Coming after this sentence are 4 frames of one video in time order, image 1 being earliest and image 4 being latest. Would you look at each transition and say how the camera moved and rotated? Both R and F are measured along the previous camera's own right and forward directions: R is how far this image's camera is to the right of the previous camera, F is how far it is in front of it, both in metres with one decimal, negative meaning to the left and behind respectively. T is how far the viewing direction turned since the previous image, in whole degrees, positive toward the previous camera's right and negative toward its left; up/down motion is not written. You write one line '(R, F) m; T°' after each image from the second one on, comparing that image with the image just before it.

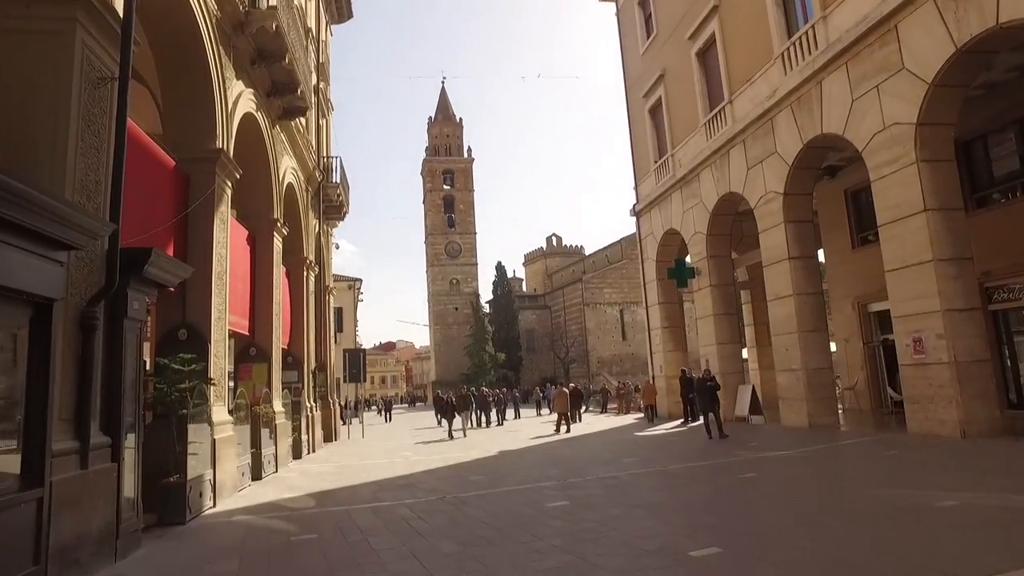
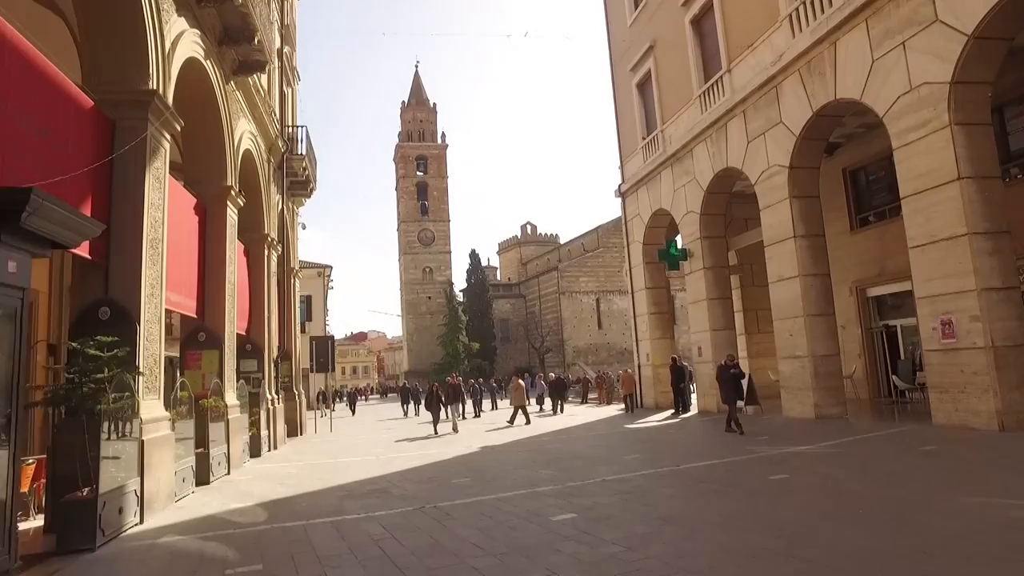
(-0.2, +1.3) m; +2°
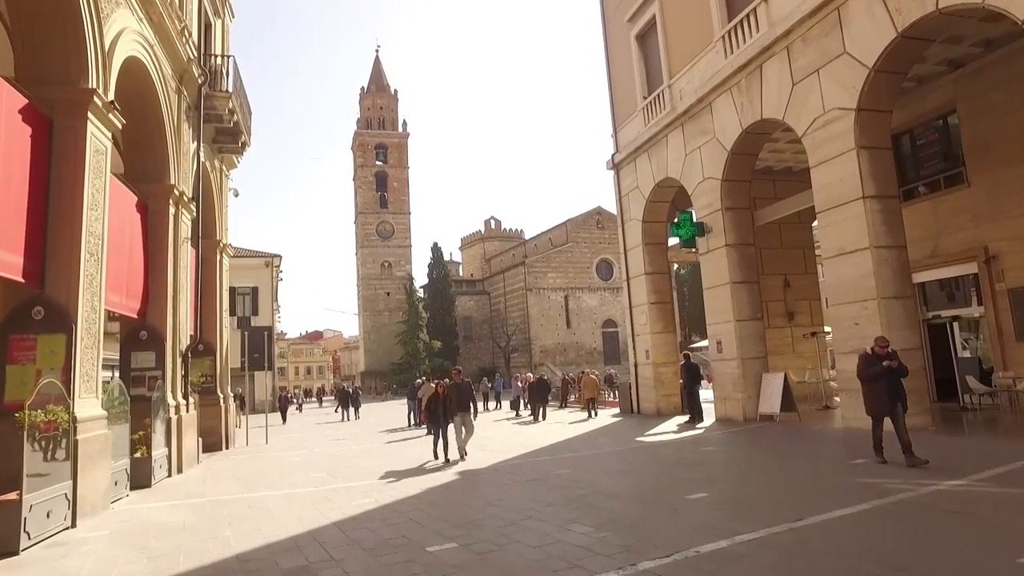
(-0.4, +3.4) m; +3°
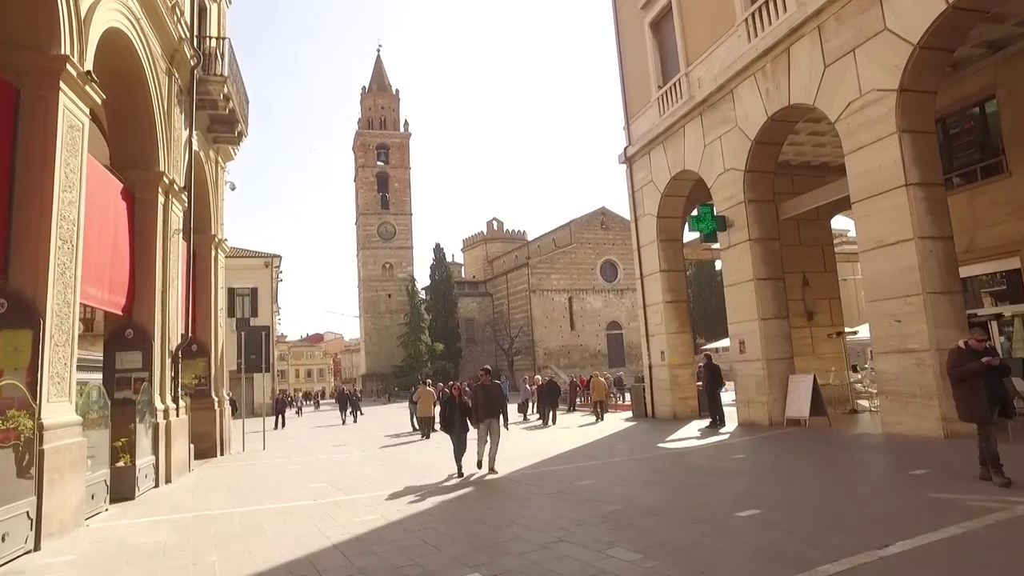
(-0.2, +0.8) m; 0°
